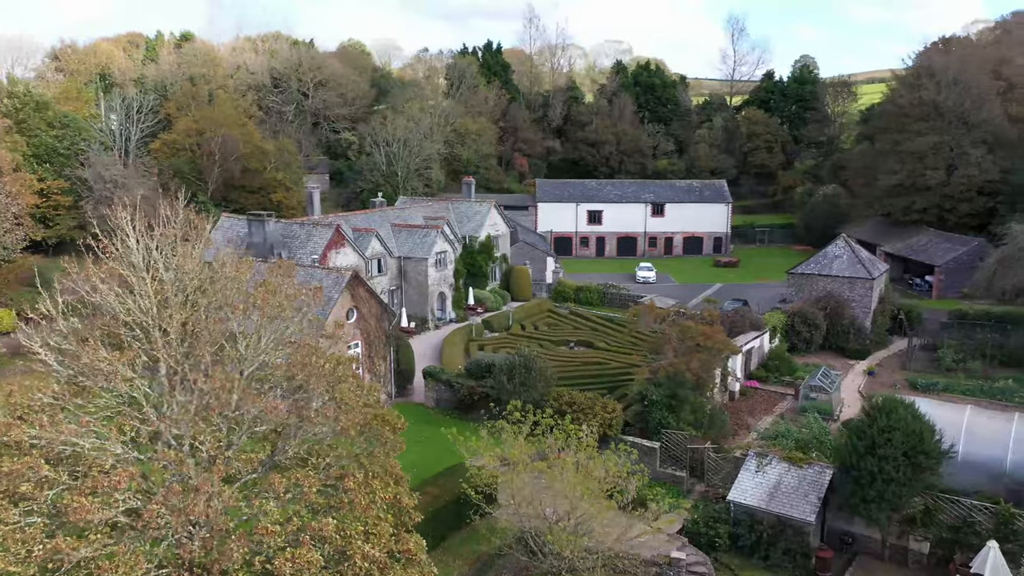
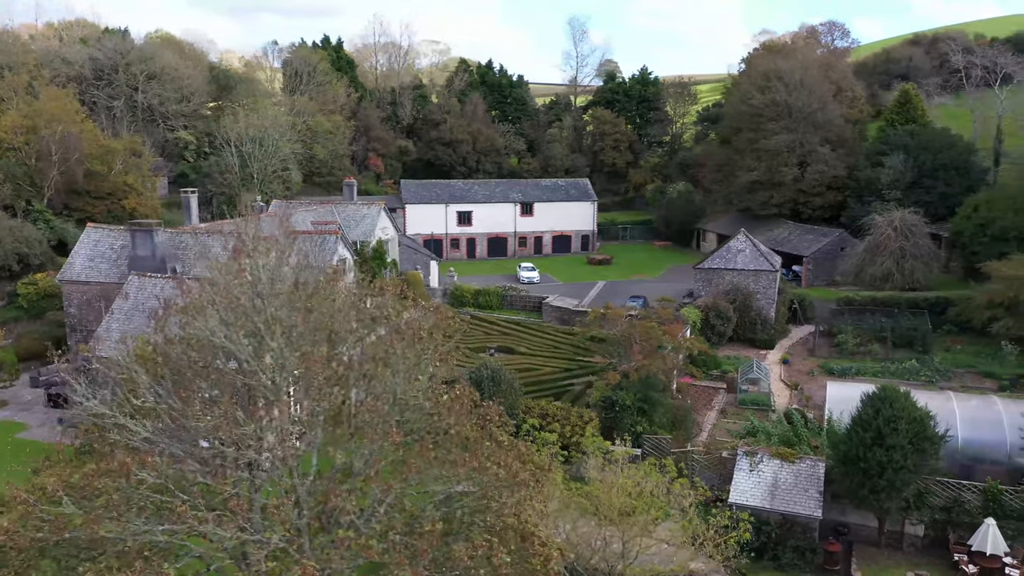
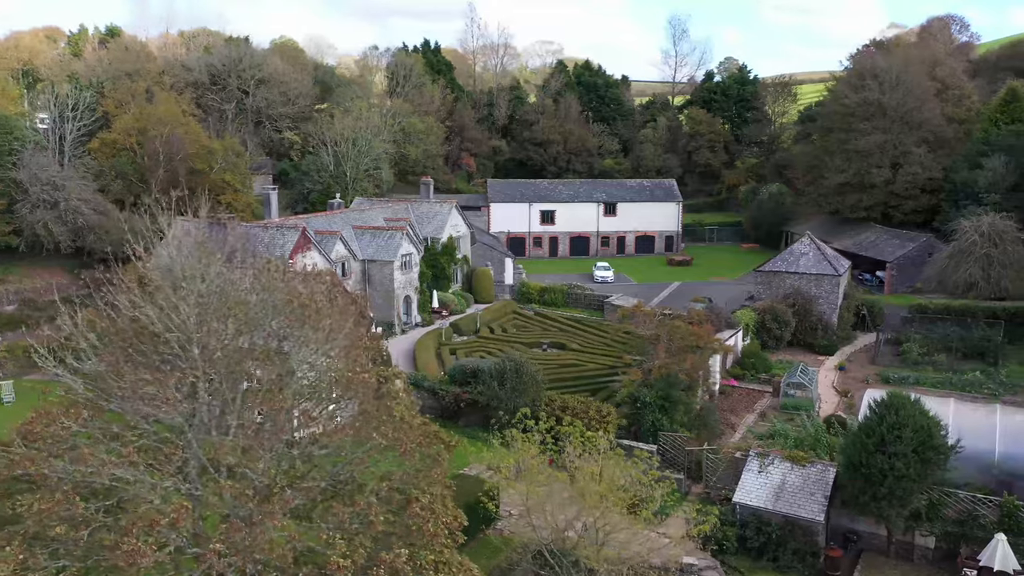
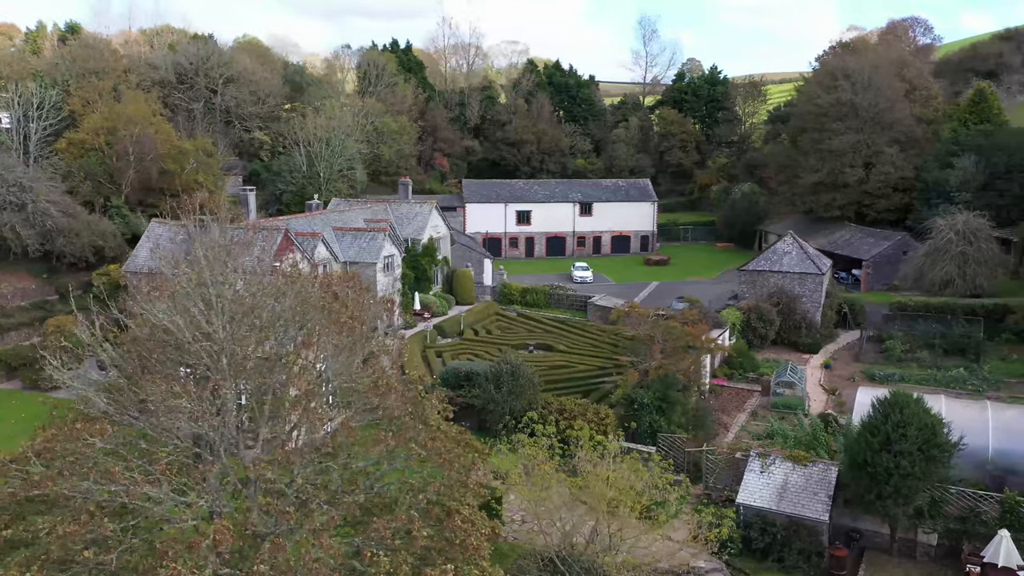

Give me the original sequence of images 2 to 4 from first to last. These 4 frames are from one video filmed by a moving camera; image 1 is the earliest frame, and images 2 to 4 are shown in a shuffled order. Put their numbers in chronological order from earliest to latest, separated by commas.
3, 4, 2
